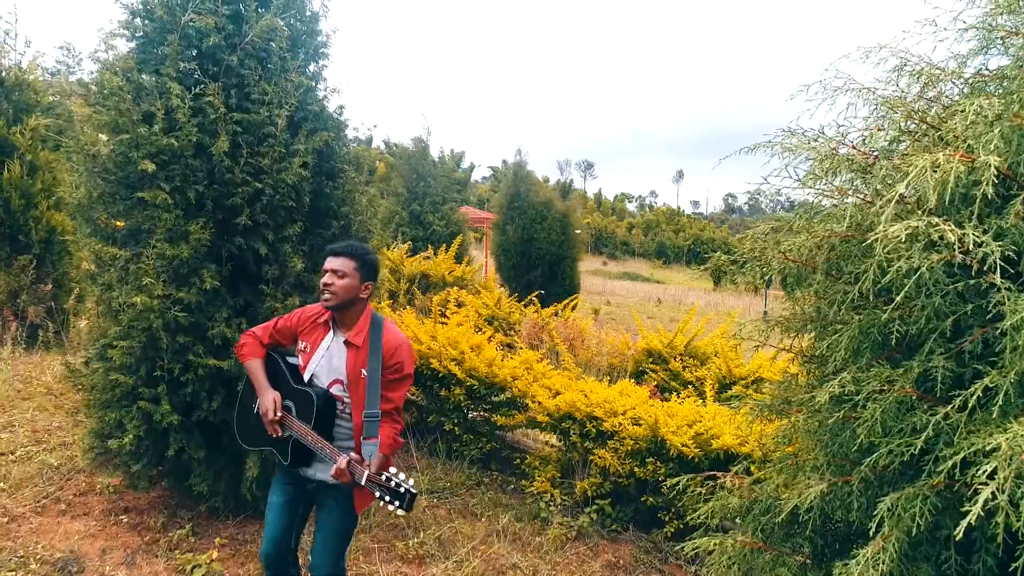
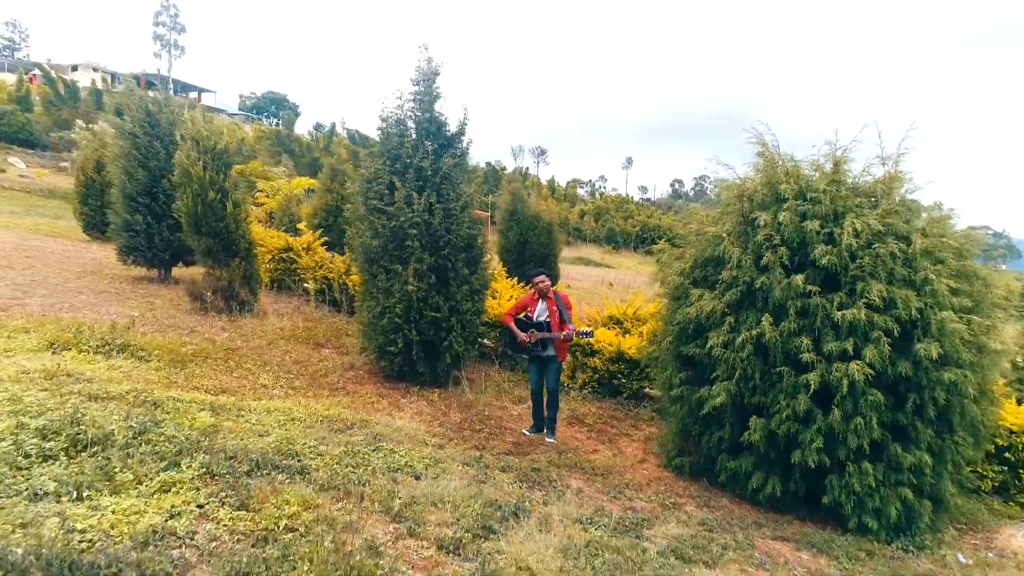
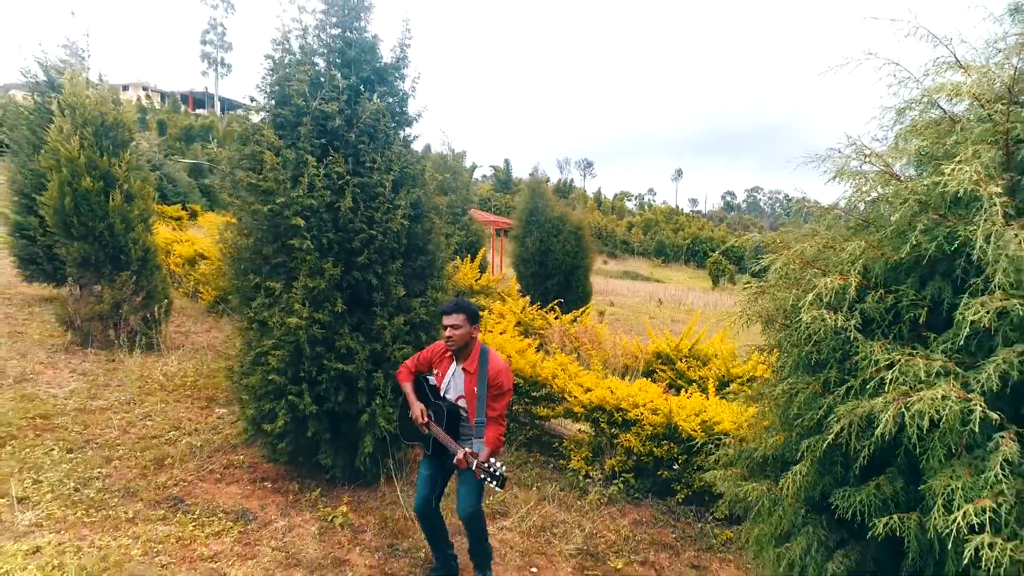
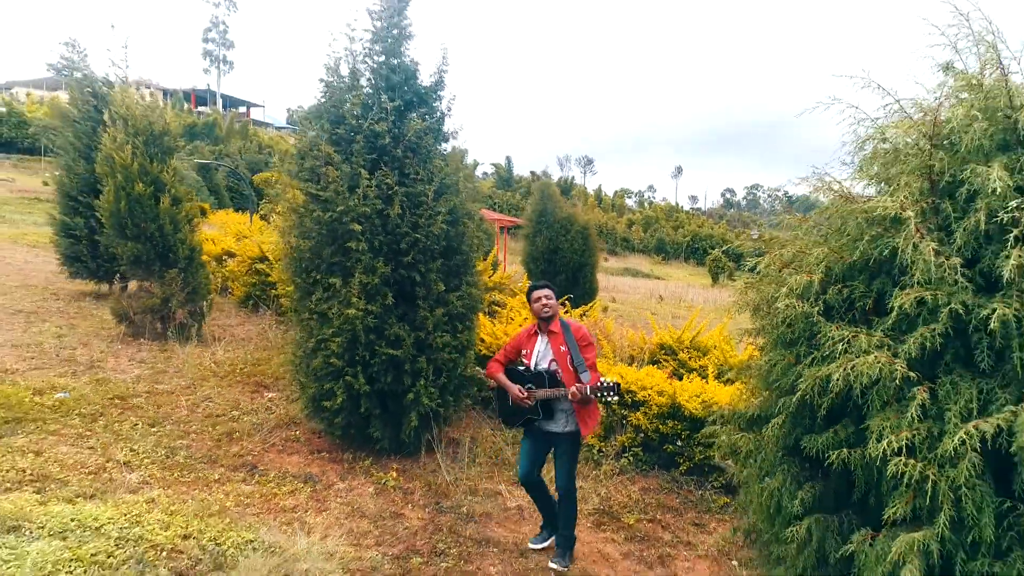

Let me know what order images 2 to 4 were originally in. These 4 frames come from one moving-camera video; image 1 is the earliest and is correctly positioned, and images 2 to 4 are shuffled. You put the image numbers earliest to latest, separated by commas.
3, 4, 2
